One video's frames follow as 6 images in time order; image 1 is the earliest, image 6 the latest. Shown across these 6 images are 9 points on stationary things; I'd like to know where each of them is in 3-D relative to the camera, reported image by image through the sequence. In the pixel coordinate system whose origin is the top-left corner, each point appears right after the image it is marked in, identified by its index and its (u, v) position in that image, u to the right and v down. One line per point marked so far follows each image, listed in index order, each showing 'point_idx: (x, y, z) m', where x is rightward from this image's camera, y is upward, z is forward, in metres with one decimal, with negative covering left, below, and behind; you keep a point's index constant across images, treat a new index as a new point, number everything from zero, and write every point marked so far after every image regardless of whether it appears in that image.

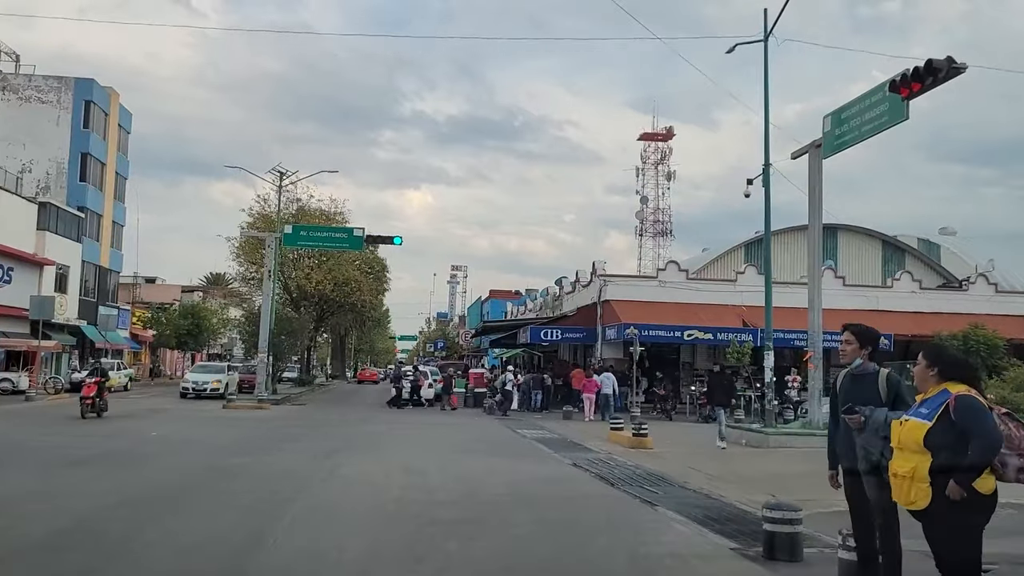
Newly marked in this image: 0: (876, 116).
0: (+7.2, +3.4, +17.4) m
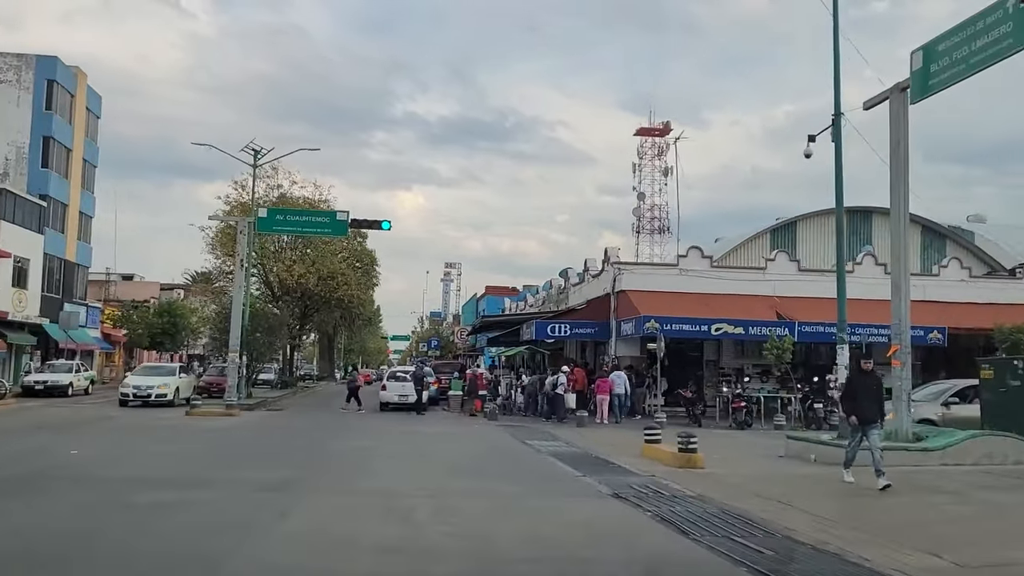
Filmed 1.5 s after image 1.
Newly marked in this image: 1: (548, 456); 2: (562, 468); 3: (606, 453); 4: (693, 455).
0: (+7.4, +3.8, +13.6) m
1: (+0.7, -3.2, +17.1) m
2: (+0.9, -3.1, +15.2) m
3: (+1.8, -3.1, +16.8) m
4: (+2.9, -2.7, +14.3) m
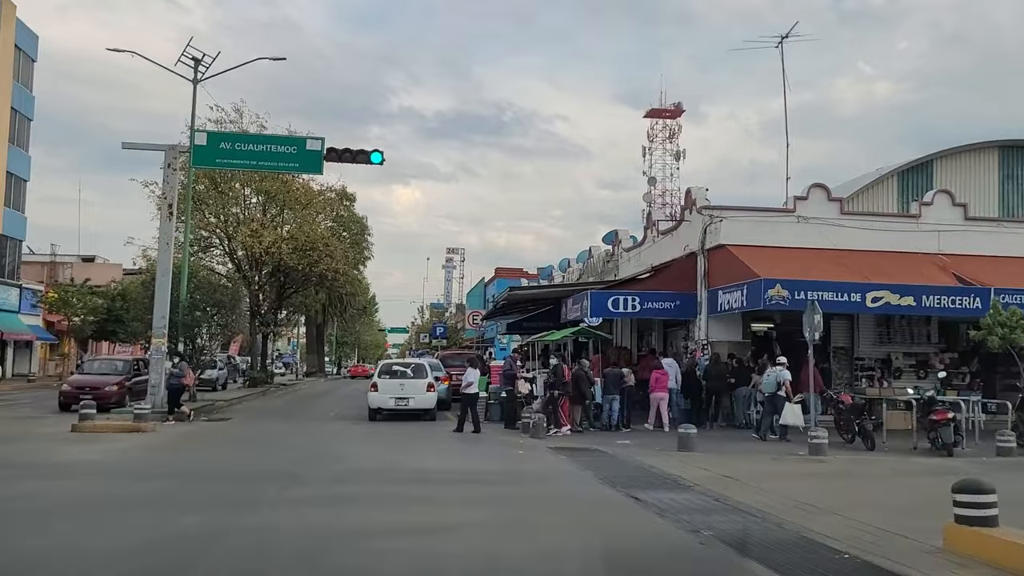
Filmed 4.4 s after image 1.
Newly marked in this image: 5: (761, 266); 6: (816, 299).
0: (+8.5, +4.8, +4.3) m
1: (+1.8, -2.3, +7.8) m
2: (+2.0, -2.1, +5.9) m
3: (+2.9, -2.1, +7.5) m
4: (+4.1, -1.7, +5.0) m
5: (+5.4, +0.5, +19.3) m
6: (+6.3, -0.2, +18.4) m
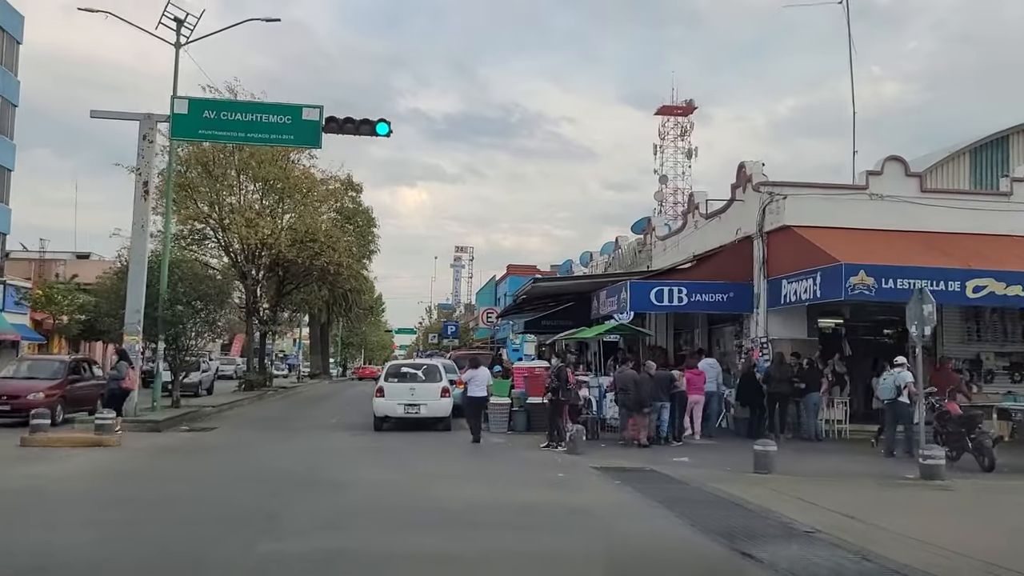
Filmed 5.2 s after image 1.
0: (+9.0, +5.0, +1.3) m
1: (+2.3, -2.0, +4.9) m
2: (+2.5, -1.9, +3.0) m
3: (+3.4, -1.9, +4.5) m
4: (+4.5, -1.5, +2.1) m
5: (+6.0, +0.7, +16.4) m
6: (+6.8, 0.0, +15.4) m
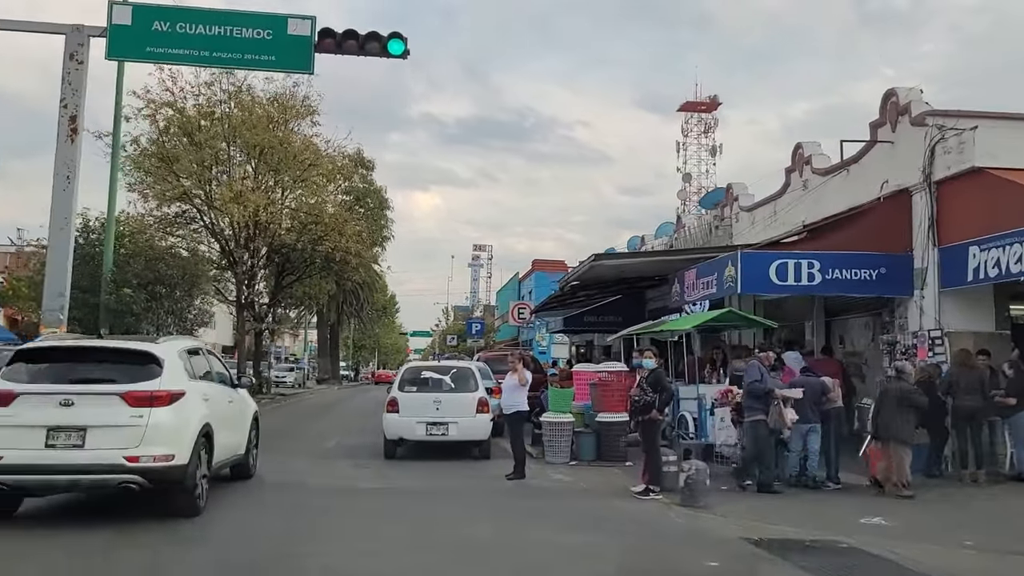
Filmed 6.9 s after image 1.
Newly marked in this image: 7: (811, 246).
0: (+9.6, +5.5, -4.0) m
1: (+3.1, -1.5, -0.4) m
2: (+3.2, -1.4, -2.3) m
3: (+4.2, -1.4, -0.8) m
4: (+5.2, -1.0, -3.3) m
5: (+6.9, +1.1, +11.0) m
6: (+7.8, +0.4, +10.1) m
7: (+4.7, +0.7, +14.1) m
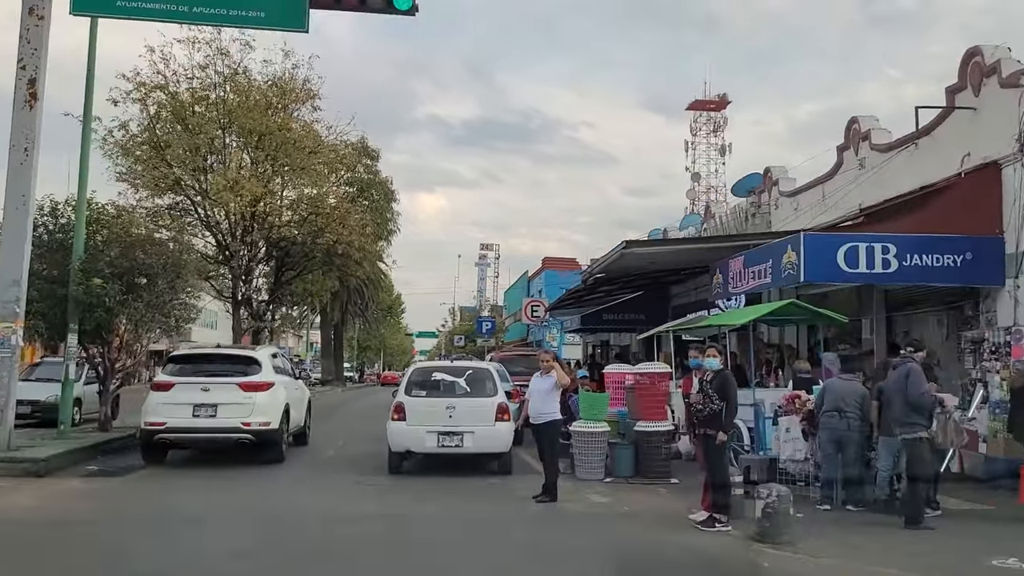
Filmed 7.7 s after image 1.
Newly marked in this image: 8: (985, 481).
0: (+9.9, +5.7, -5.9) m
1: (+3.3, -1.4, -2.3) m
2: (+3.4, -1.2, -4.2) m
3: (+4.4, -1.2, -2.6) m
4: (+5.4, -0.8, -5.2) m
5: (+7.2, +1.3, +9.1) m
6: (+8.1, +0.6, +8.2) m
7: (+5.1, +0.8, +12.2) m
8: (+5.8, -2.4, +10.9) m
